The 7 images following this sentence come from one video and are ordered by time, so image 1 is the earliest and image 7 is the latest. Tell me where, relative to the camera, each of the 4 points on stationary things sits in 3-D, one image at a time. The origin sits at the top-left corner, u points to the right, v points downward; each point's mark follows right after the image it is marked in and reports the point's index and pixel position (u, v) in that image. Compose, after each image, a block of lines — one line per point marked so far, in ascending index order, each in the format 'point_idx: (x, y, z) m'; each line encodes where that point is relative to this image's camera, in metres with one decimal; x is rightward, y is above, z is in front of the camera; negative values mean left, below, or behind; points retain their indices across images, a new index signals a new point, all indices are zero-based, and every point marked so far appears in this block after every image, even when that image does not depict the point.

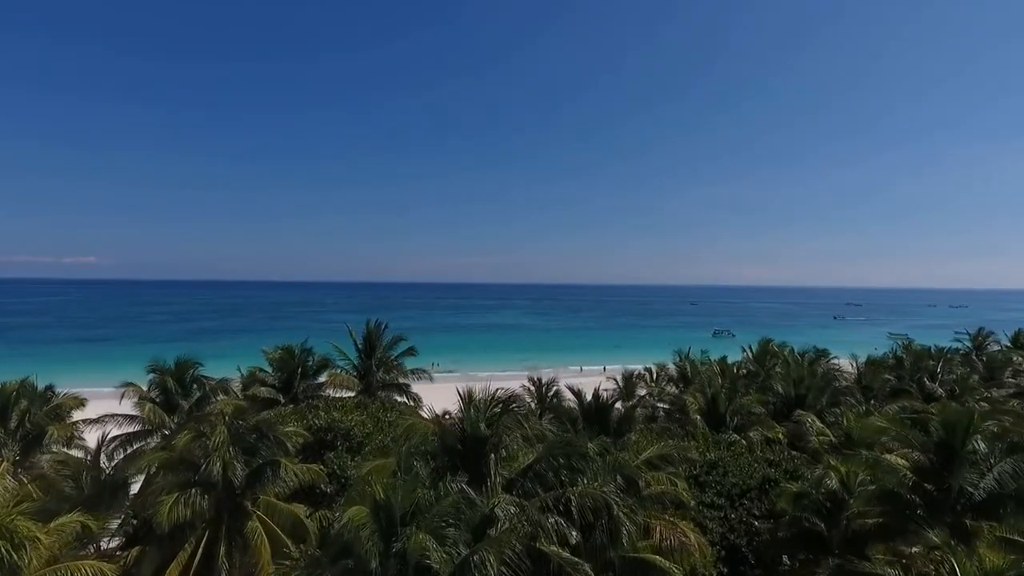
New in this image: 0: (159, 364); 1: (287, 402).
0: (-11.2, -2.4, +16.2) m
1: (-7.9, -4.0, +18.0) m
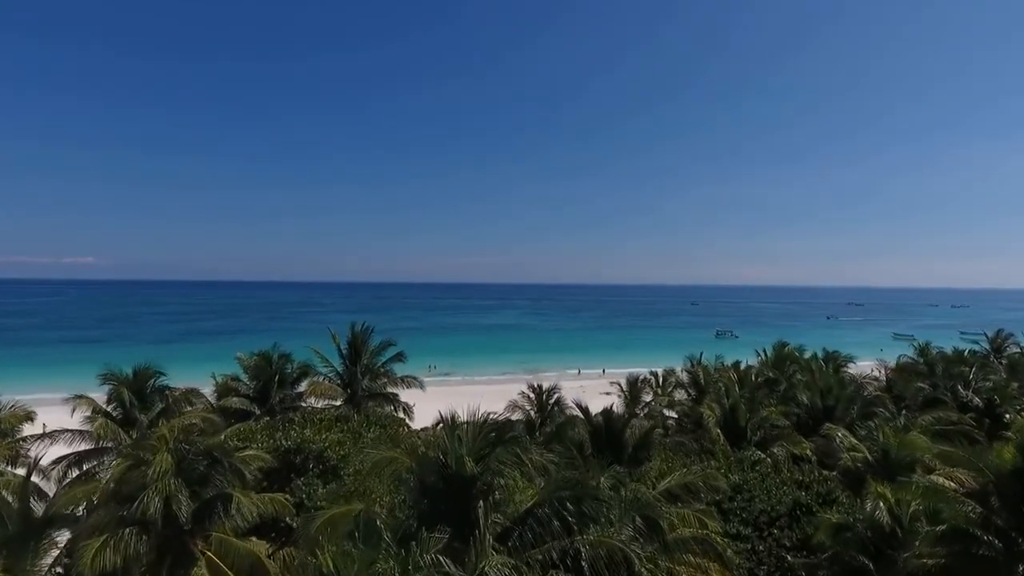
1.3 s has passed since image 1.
0: (-11.3, -2.4, +14.6) m
1: (-7.9, -4.0, +16.4) m
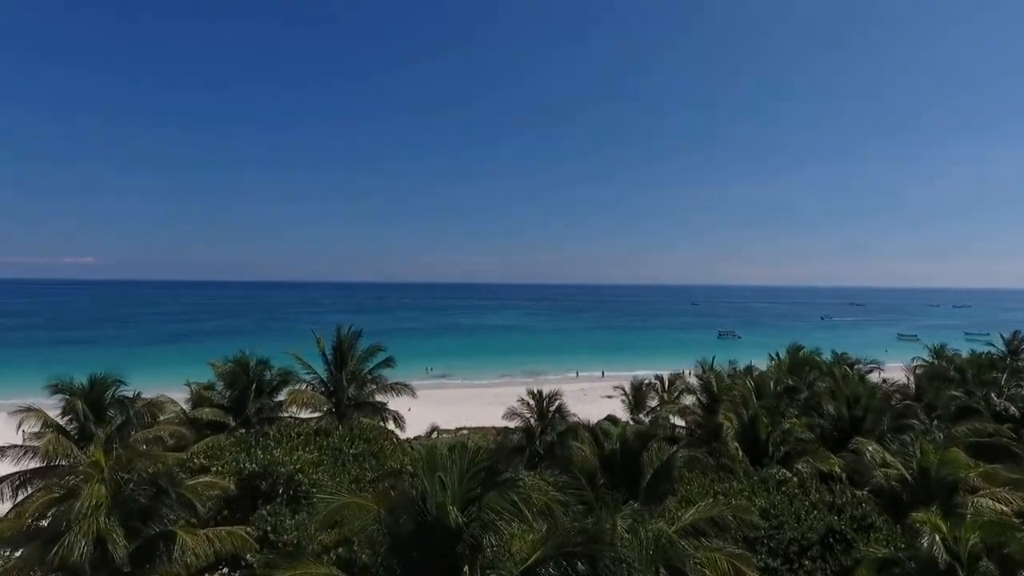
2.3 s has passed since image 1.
0: (-11.4, -2.4, +13.2) m
1: (-8.0, -4.0, +15.0) m
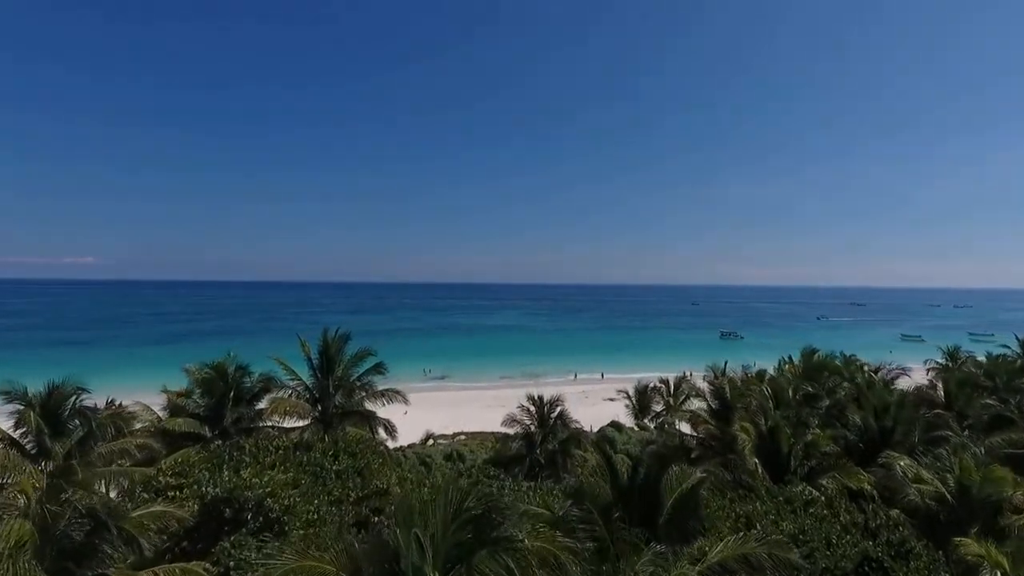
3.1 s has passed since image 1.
0: (-11.4, -2.4, +12.1) m
1: (-8.0, -4.0, +13.9) m
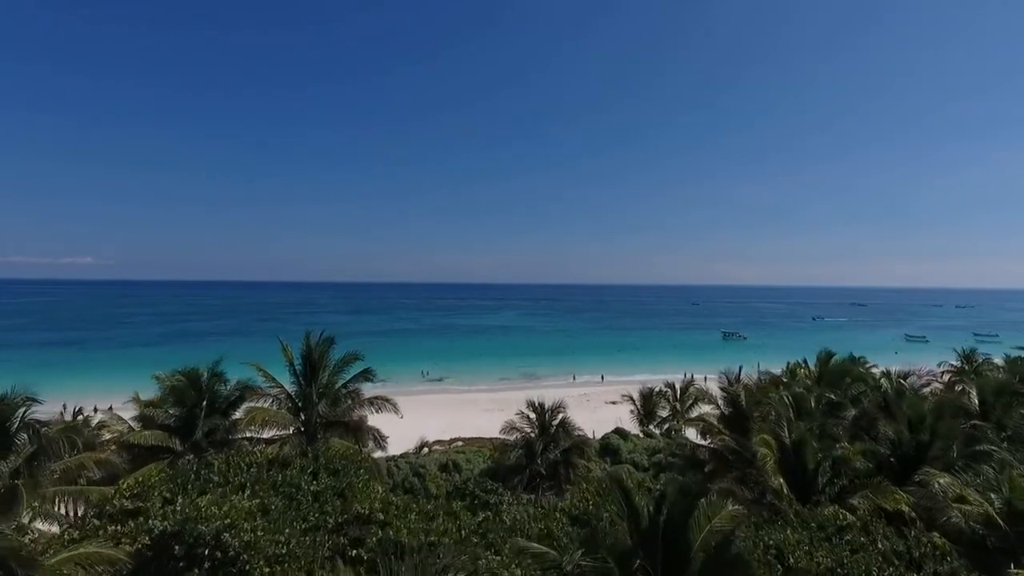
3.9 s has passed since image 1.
0: (-11.4, -2.4, +10.9) m
1: (-8.0, -4.0, +12.7) m
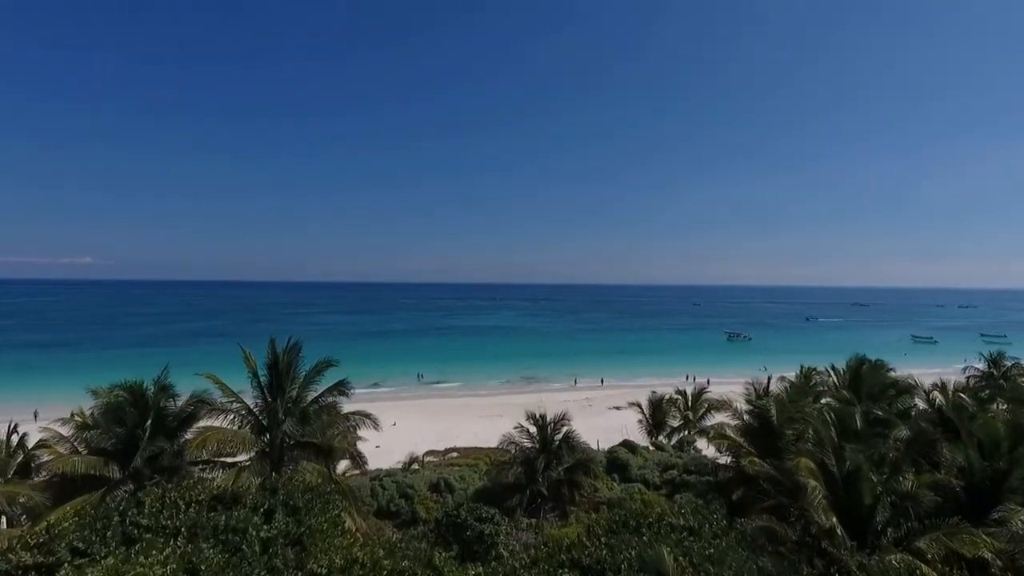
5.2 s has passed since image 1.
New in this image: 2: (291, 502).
0: (-11.5, -2.4, +8.9) m
1: (-8.1, -4.0, +10.7) m
2: (-4.1, -4.0, +9.7) m
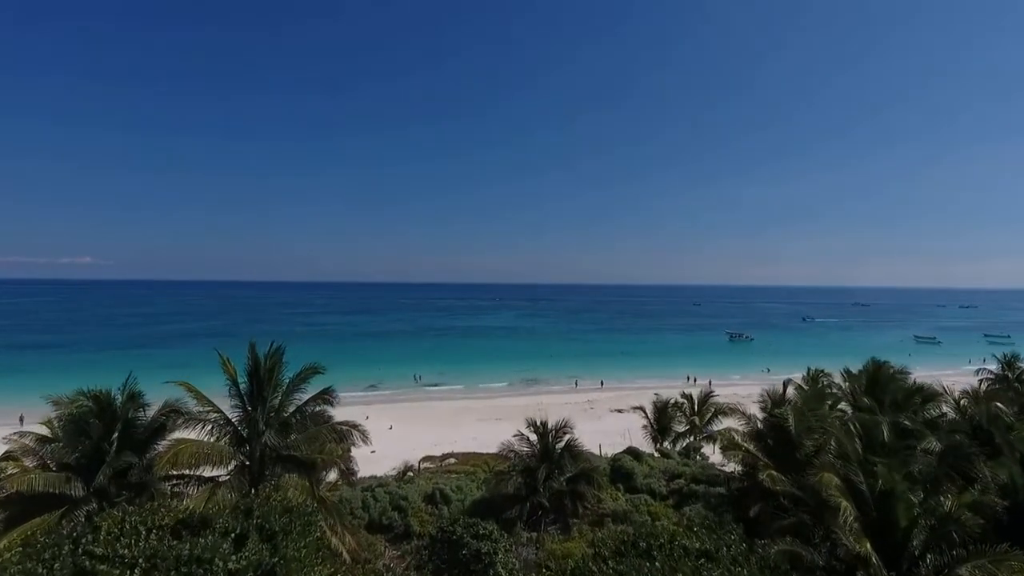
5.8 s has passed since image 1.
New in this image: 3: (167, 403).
0: (-11.5, -2.4, +8.0) m
1: (-8.1, -4.0, +9.8) m
2: (-4.1, -4.0, +8.8) m
3: (-7.5, -2.6, +11.4) m
